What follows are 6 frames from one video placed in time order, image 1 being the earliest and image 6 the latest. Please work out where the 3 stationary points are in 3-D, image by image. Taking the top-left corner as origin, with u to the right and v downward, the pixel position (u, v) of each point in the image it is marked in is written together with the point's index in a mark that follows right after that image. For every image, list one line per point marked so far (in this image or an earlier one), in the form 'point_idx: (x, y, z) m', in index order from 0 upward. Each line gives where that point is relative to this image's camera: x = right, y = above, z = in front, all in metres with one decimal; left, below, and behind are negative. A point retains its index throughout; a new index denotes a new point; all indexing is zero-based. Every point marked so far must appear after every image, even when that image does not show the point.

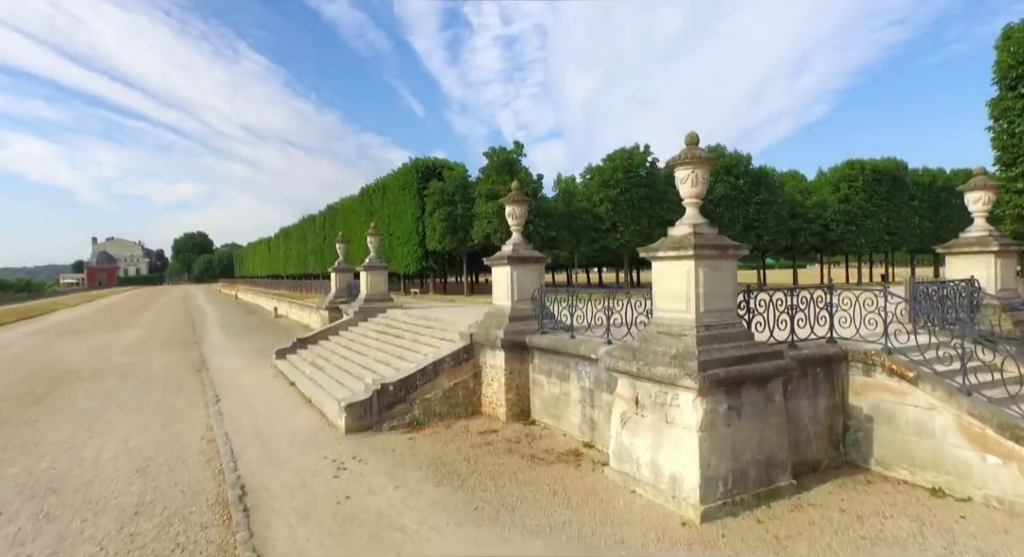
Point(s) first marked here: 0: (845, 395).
0: (+4.1, -1.4, +6.8) m
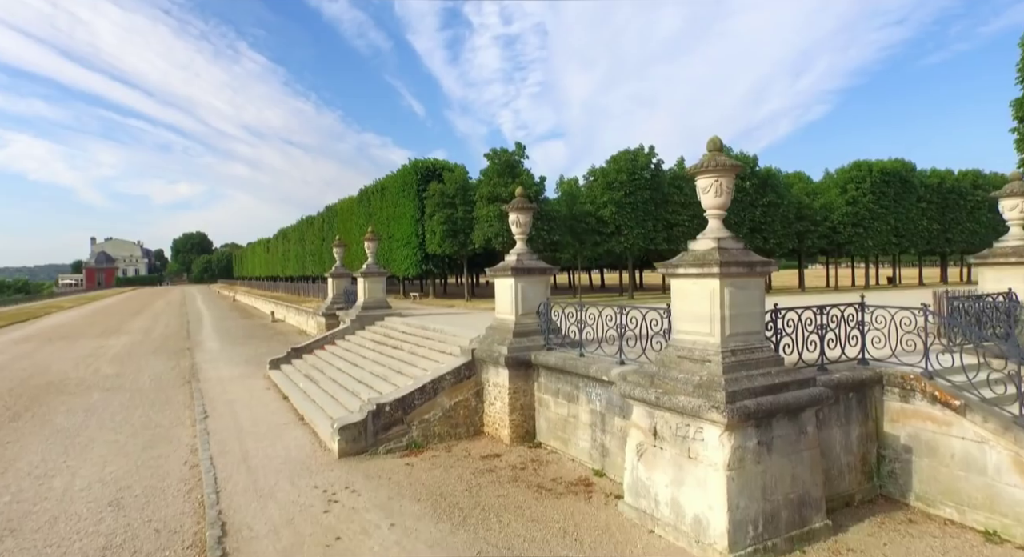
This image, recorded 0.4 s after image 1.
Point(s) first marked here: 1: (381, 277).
0: (+4.2, -1.6, +6.2) m
1: (-4.0, 0.0, +16.5) m
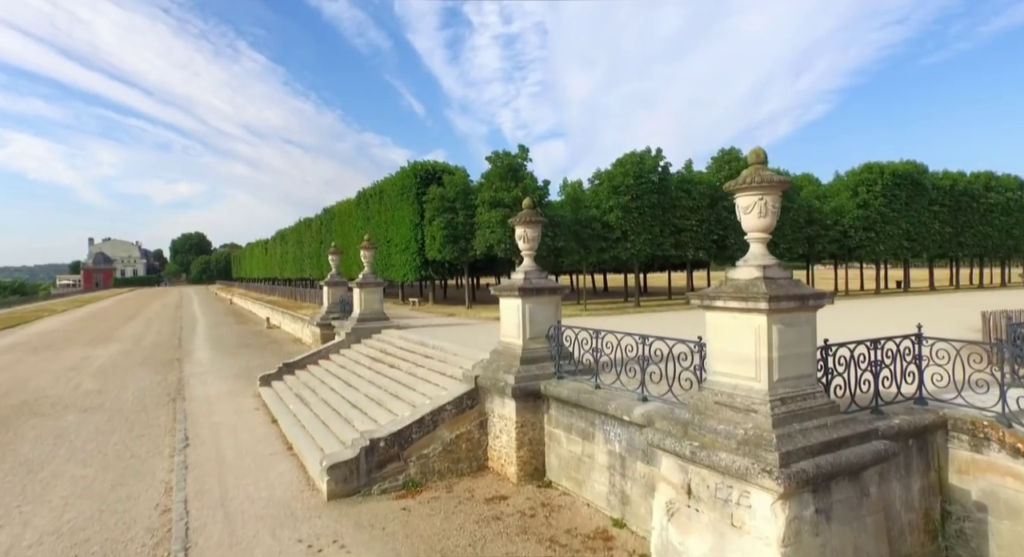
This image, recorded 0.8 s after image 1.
0: (+4.3, -1.9, +5.4) m
1: (-3.9, -0.3, +15.7) m
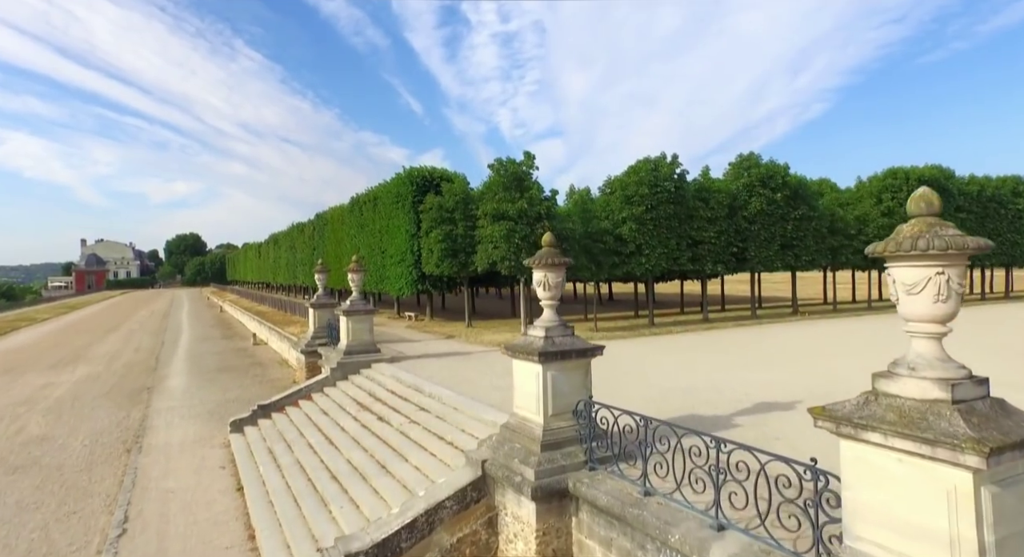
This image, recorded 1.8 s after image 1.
0: (+4.5, -2.6, +3.7) m
1: (-3.7, -0.9, +13.9) m
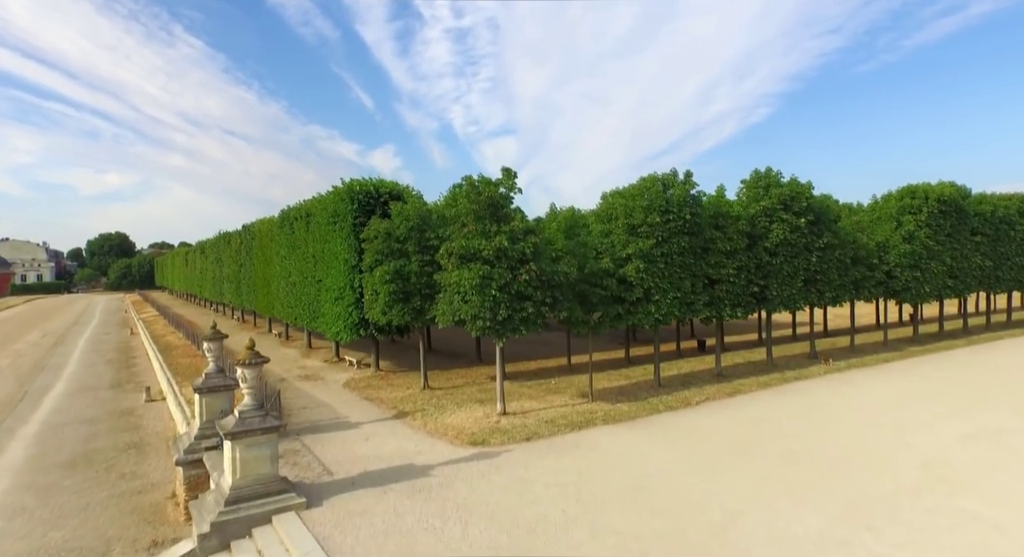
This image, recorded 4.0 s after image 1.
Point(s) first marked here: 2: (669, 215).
0: (+5.1, -4.2, -0.7) m
1: (-4.0, -2.5, +8.8) m
2: (+4.6, +1.8, +15.8) m
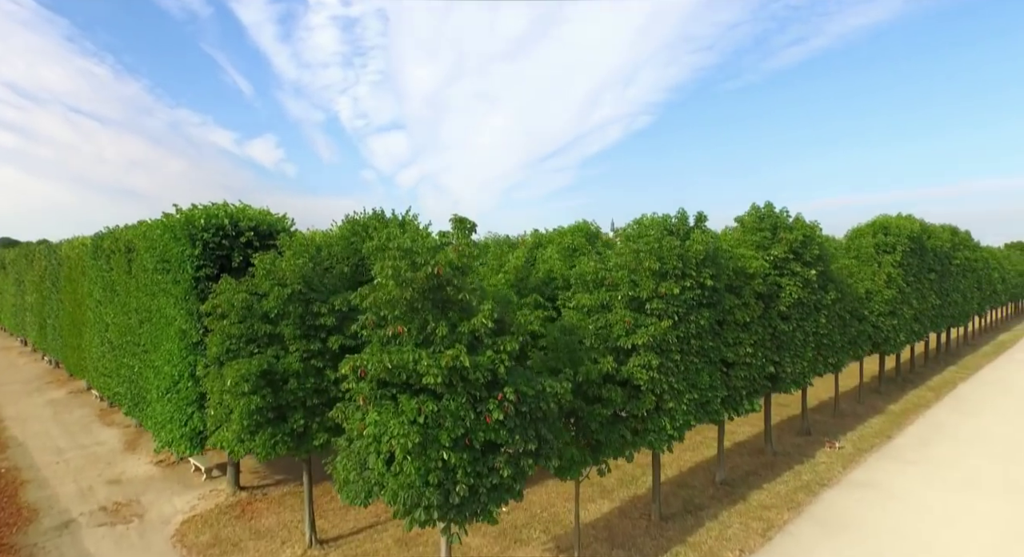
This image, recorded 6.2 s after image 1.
0: (+7.2, -6.2, -5.3) m
1: (-3.5, -4.4, +2.2) m
2: (+3.6, -0.1, +10.8) m
